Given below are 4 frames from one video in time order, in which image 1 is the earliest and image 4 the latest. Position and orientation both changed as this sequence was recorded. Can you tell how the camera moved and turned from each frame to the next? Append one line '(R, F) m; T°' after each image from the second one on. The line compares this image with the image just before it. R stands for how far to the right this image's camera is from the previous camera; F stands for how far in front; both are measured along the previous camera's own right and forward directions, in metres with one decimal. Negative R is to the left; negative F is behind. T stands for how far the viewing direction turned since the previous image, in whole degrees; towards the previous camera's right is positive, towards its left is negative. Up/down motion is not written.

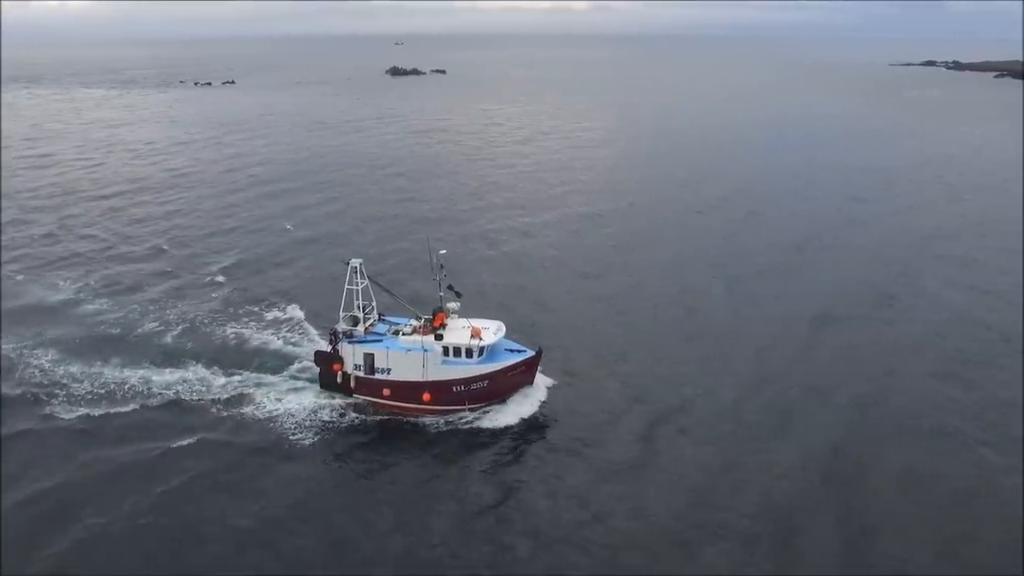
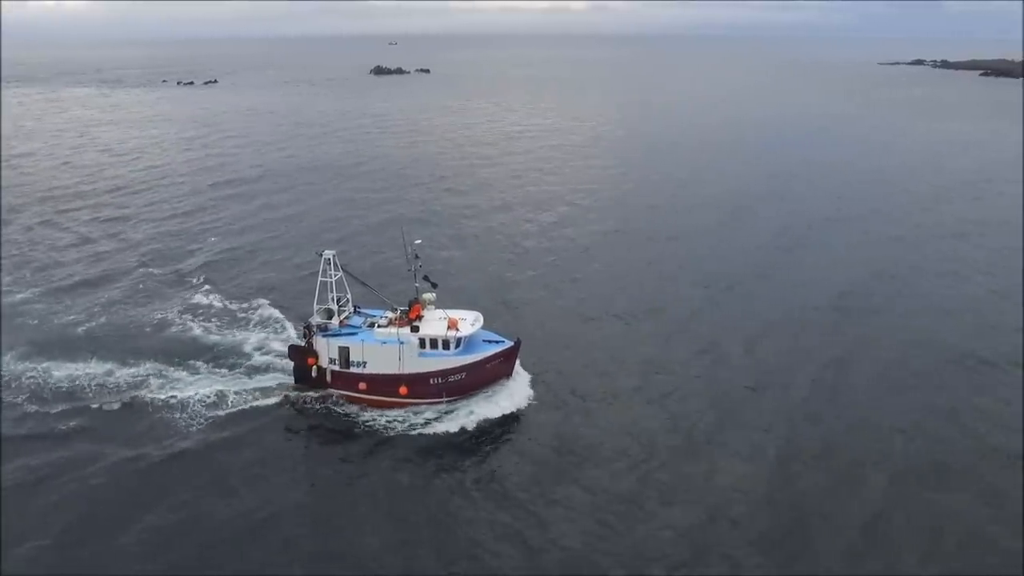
(+0.5, +0.5) m; 0°
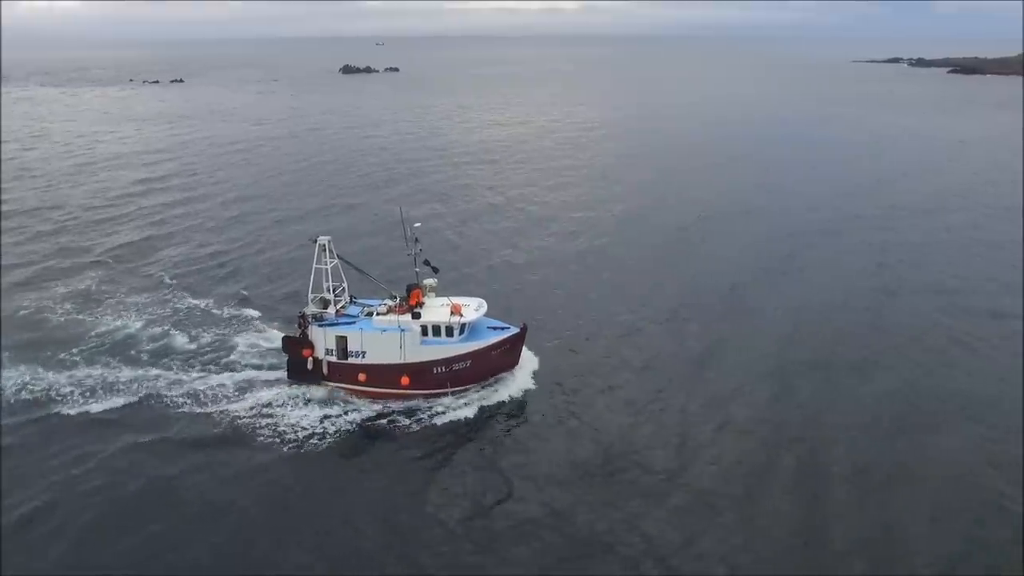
(-0.3, +0.8) m; 0°
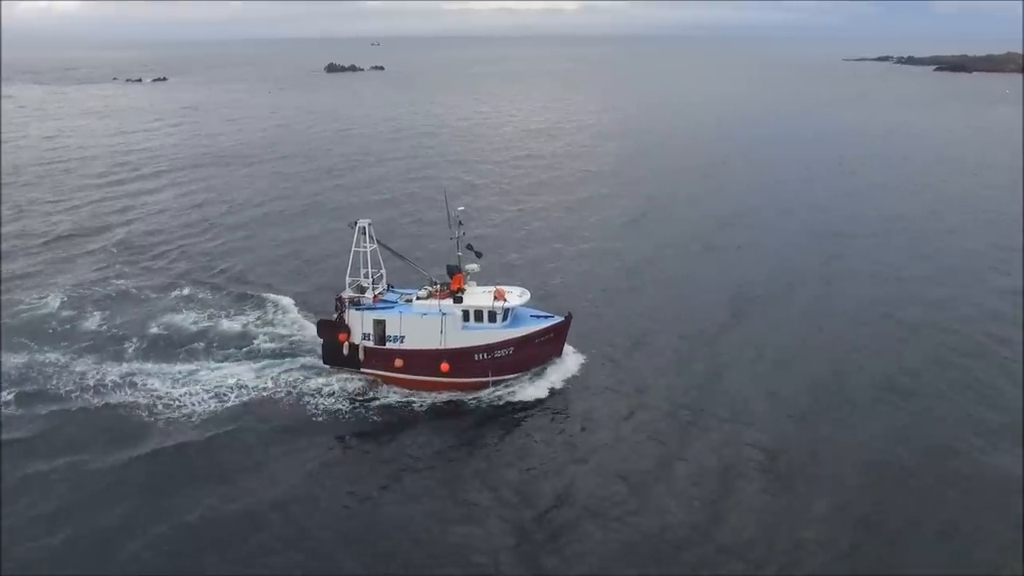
(-1.1, +0.3) m; 0°
